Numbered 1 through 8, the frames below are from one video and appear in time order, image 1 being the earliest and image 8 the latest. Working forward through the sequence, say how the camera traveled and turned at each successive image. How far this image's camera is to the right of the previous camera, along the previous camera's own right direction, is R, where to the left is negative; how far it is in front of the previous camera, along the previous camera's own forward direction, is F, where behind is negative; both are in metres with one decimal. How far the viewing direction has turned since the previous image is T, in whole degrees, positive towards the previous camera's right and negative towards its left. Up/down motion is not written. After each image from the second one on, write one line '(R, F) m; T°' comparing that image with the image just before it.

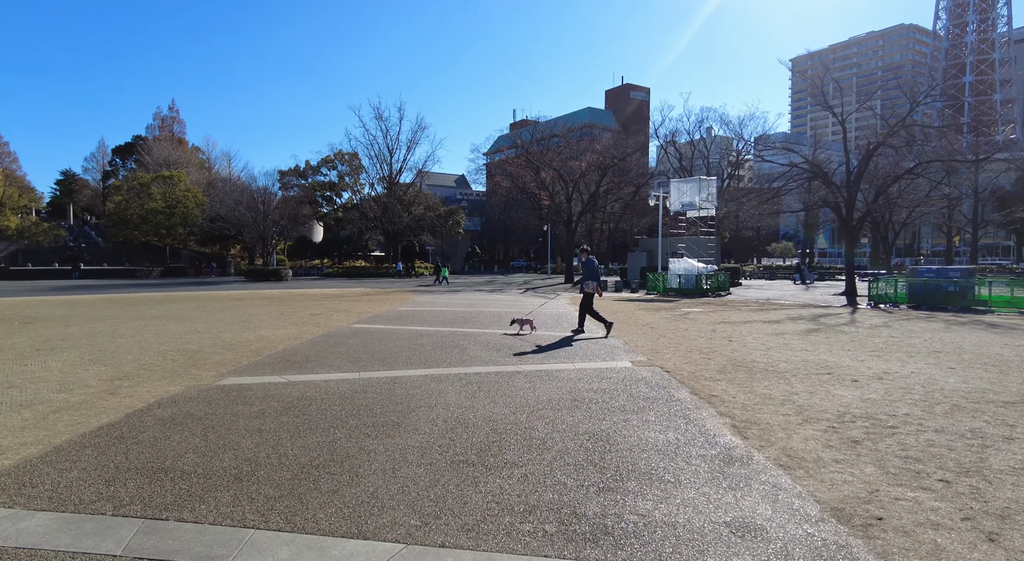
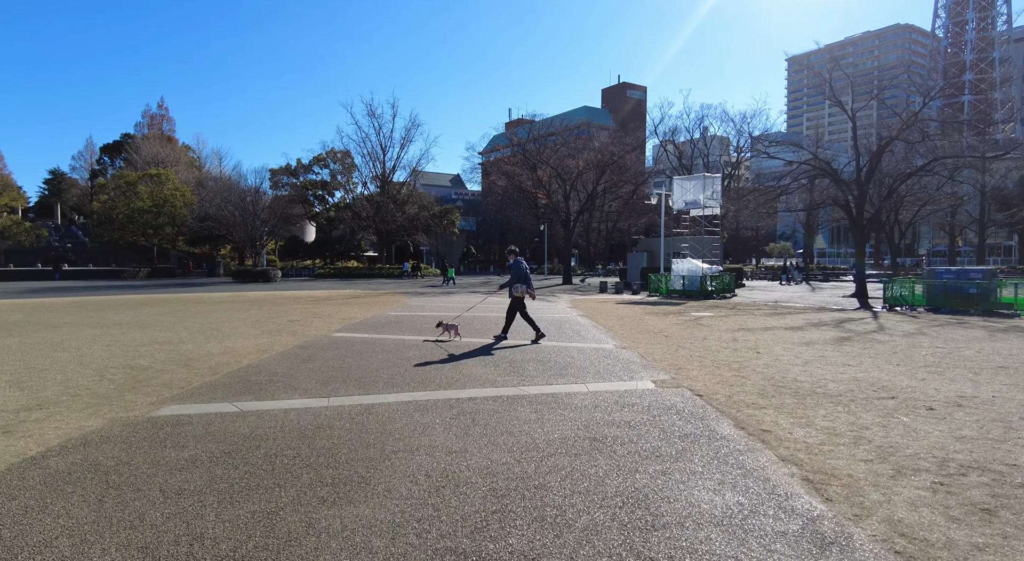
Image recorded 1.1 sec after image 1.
(-0.1, +1.2) m; 0°
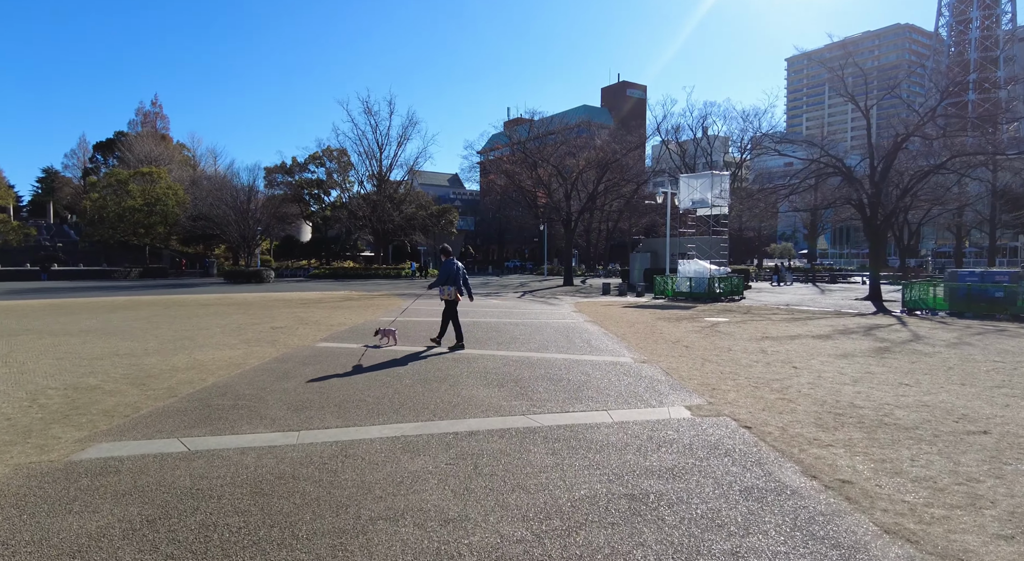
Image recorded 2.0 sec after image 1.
(-0.1, +1.0) m; 0°
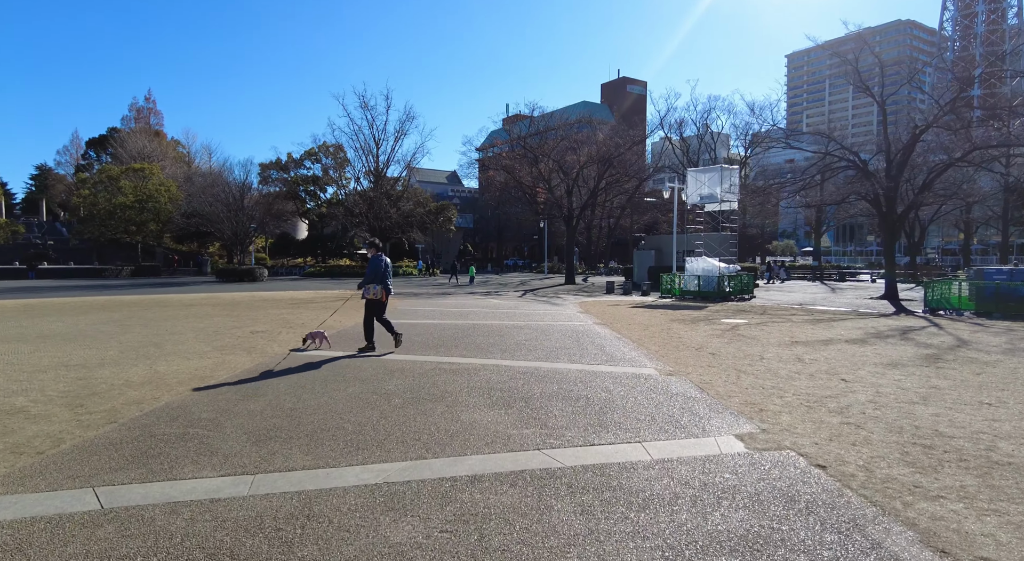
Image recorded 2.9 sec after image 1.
(-0.1, +1.1) m; 0°
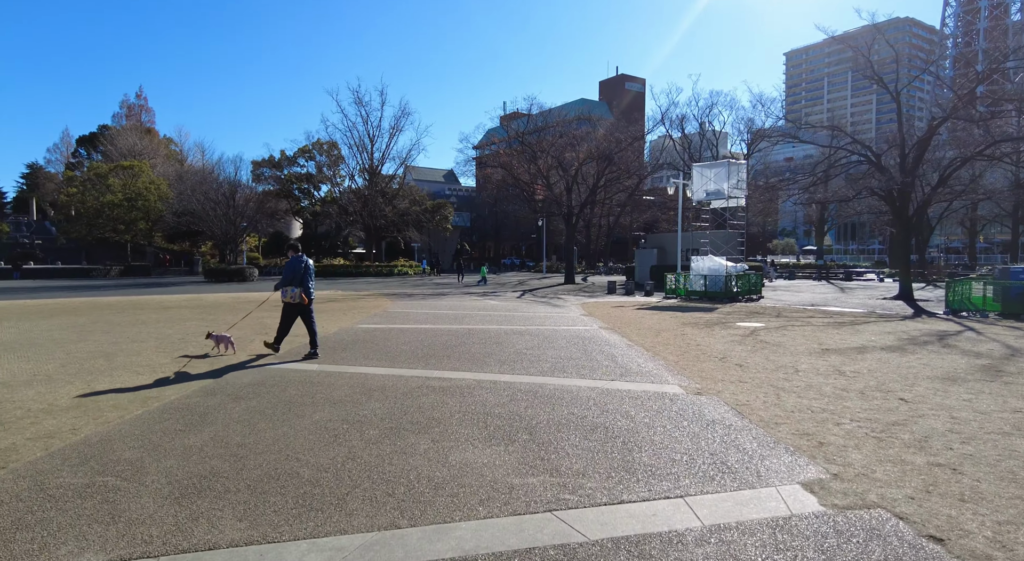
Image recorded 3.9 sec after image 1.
(0.0, +1.1) m; 0°
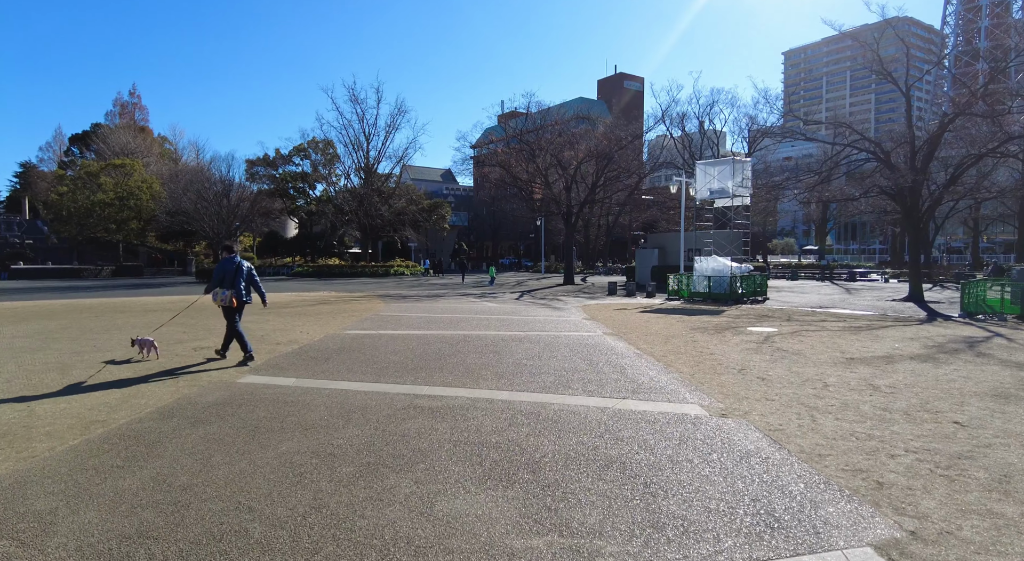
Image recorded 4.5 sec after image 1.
(0.0, +0.8) m; 0°
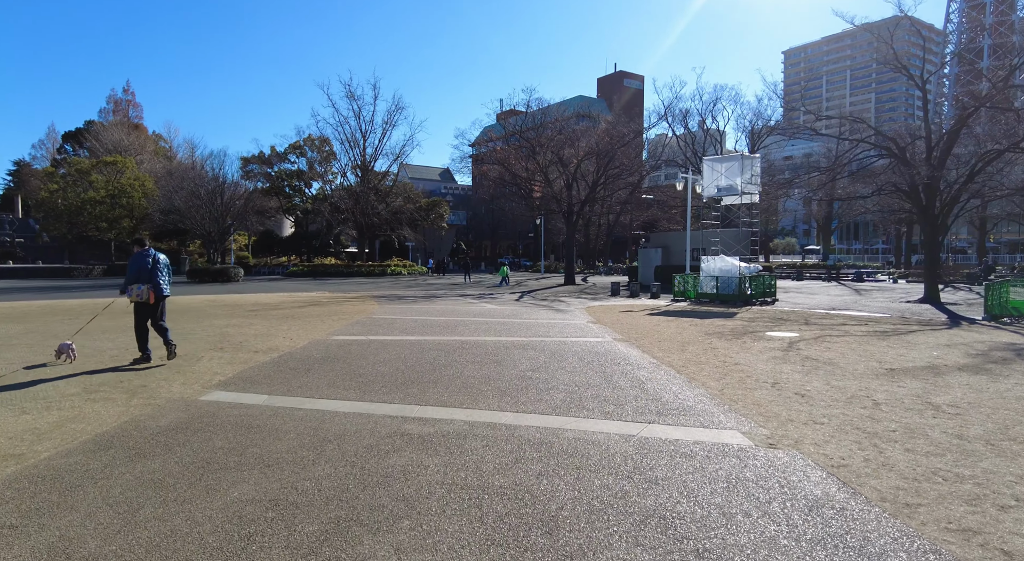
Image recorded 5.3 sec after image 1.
(-0.1, +0.9) m; 0°
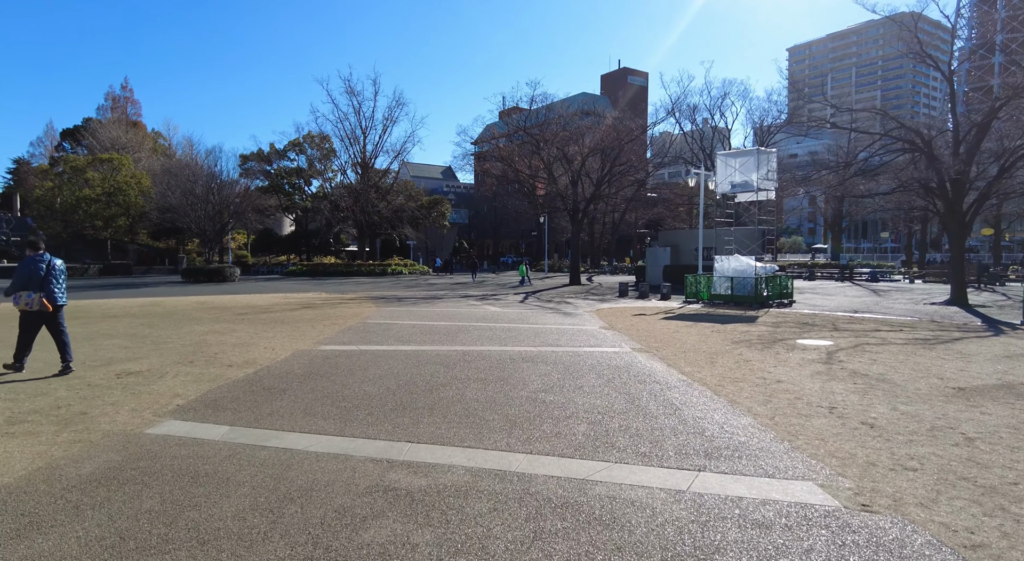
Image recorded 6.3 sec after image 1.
(-0.1, +1.1) m; 0°
